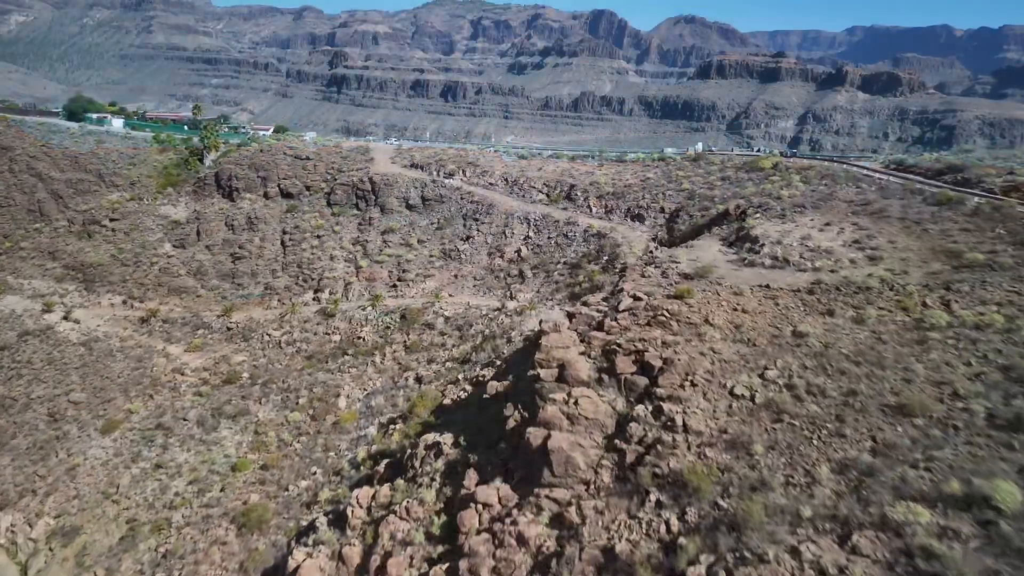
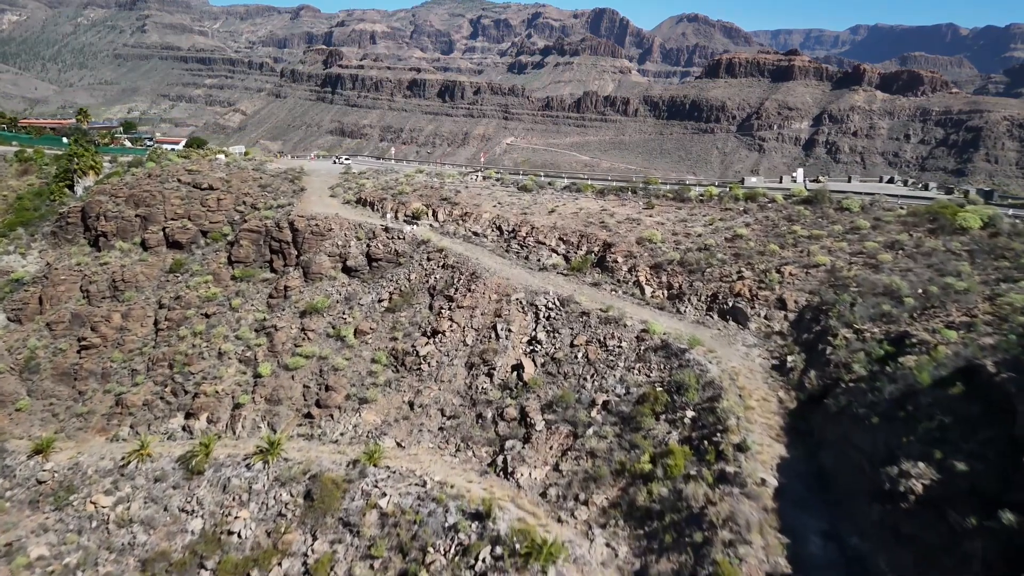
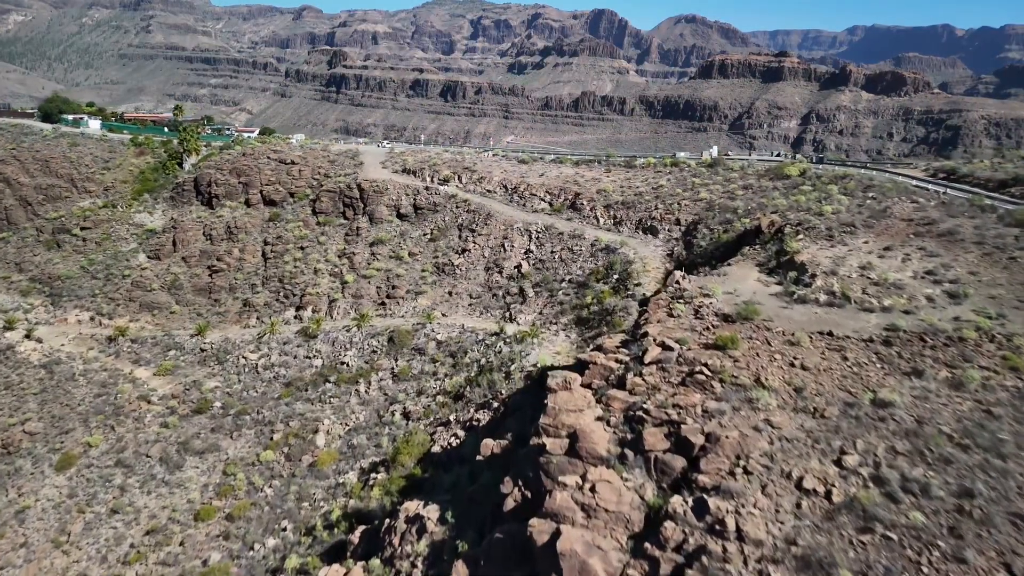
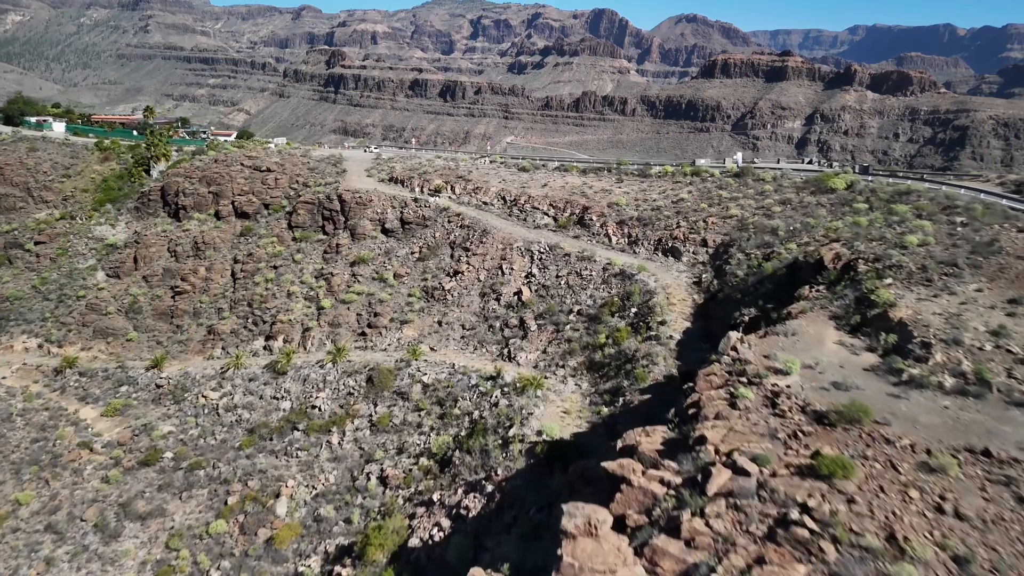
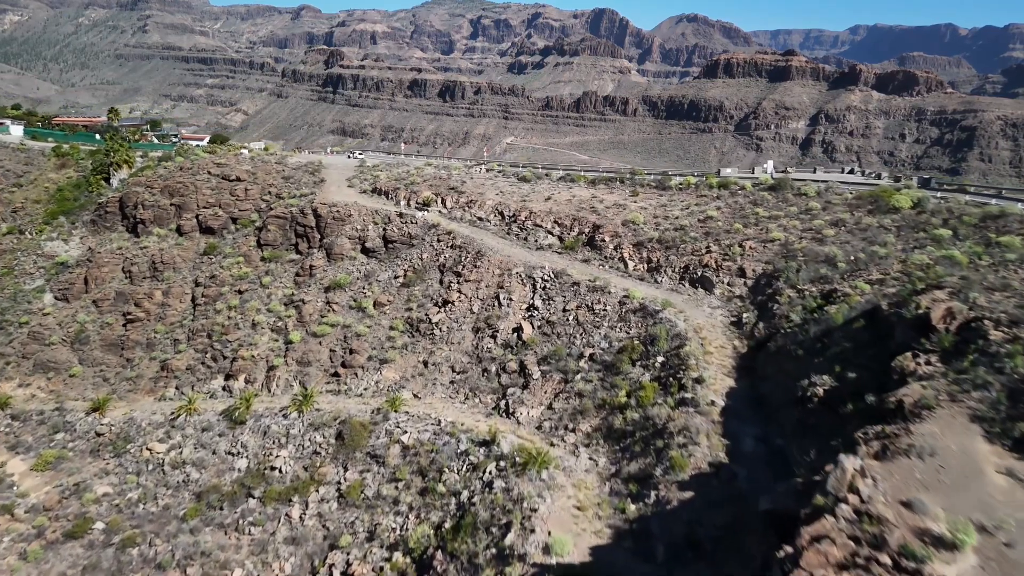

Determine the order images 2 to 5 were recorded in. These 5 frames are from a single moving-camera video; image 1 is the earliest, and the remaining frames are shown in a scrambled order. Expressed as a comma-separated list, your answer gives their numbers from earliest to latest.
3, 4, 5, 2
